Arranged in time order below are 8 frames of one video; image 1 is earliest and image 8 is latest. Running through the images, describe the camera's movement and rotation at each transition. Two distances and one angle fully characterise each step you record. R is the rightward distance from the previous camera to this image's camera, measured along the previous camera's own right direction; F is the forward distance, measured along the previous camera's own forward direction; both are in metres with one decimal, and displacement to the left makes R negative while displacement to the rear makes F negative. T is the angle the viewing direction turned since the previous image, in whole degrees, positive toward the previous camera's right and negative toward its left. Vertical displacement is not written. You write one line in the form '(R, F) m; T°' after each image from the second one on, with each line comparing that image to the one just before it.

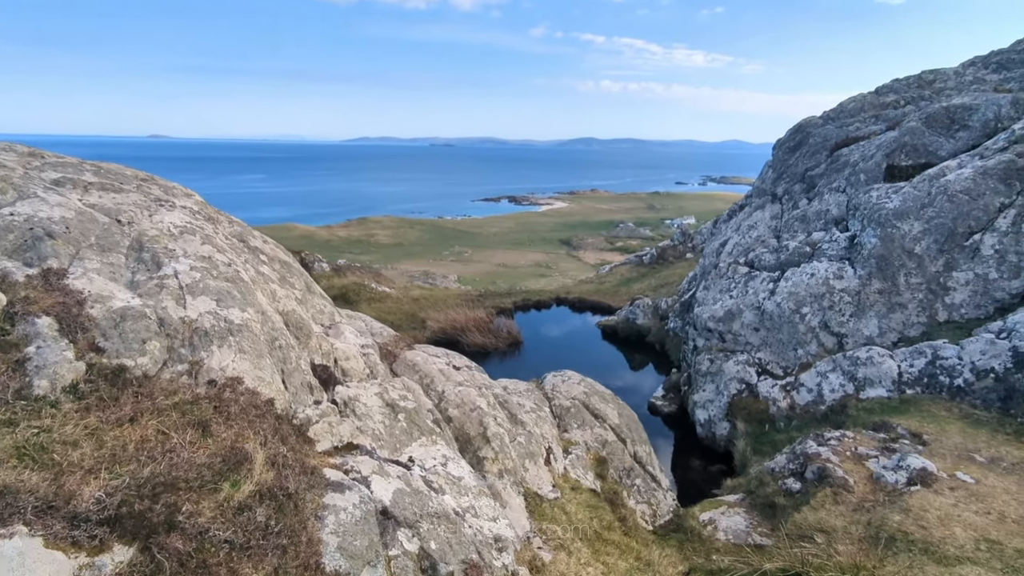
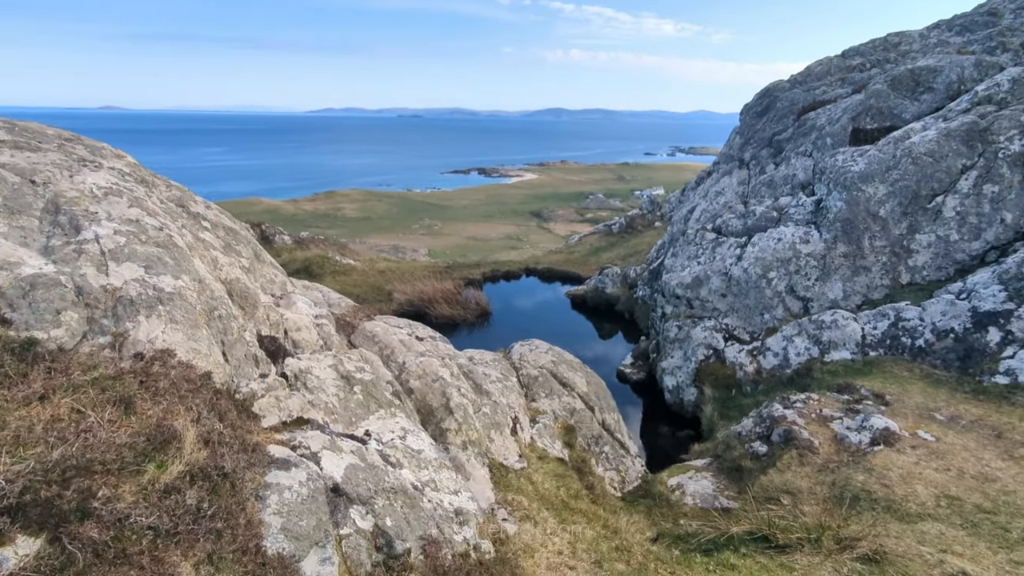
(+0.2, +0.5) m; +3°
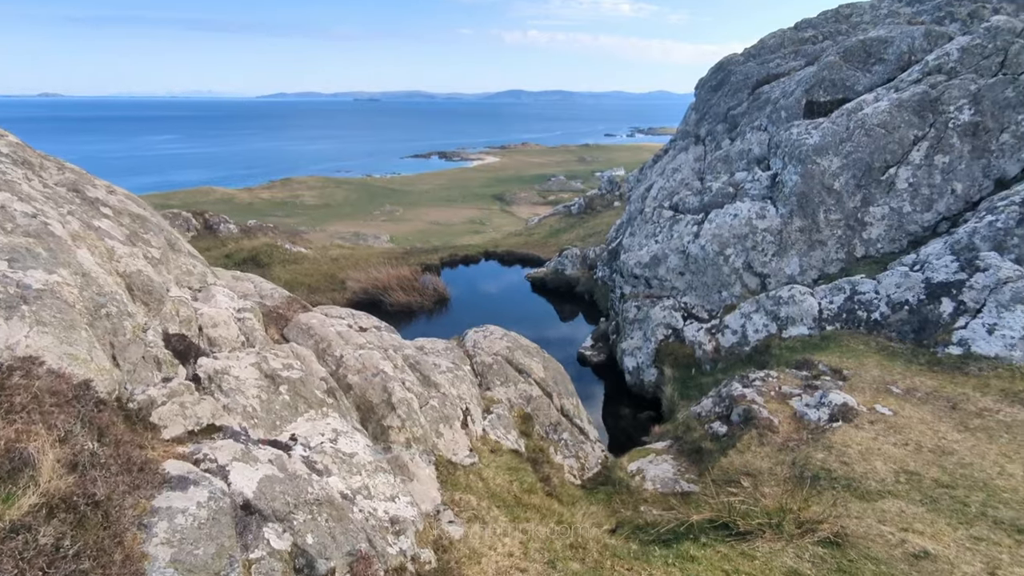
(+0.4, +0.8) m; +3°
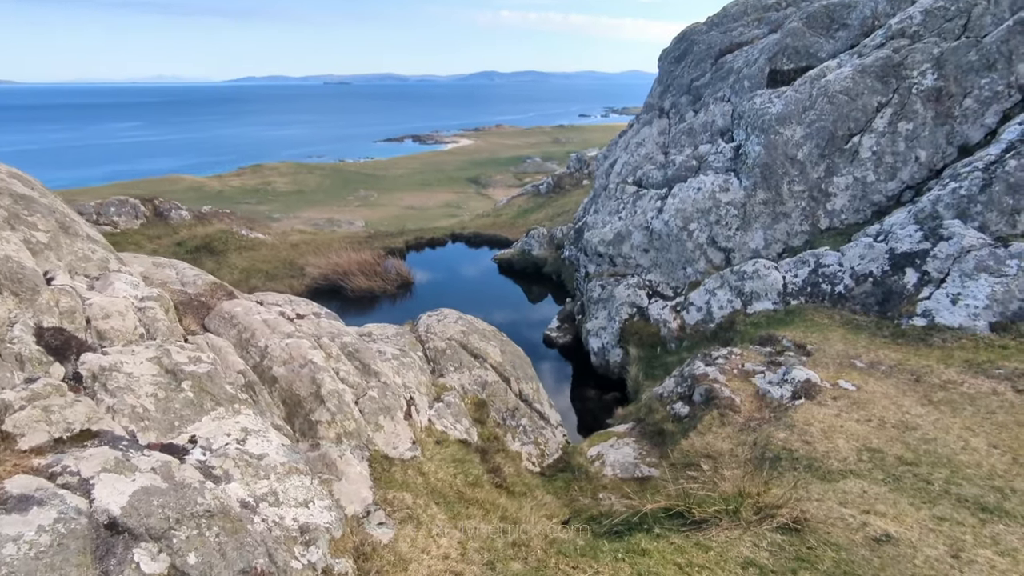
(+0.8, +0.9) m; +2°
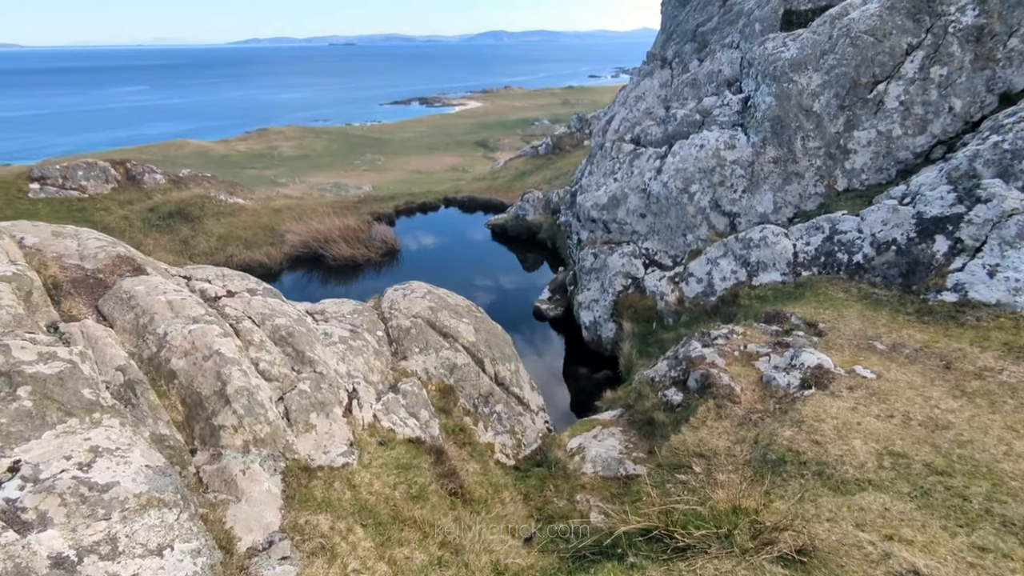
(+0.9, +2.1) m; -1°
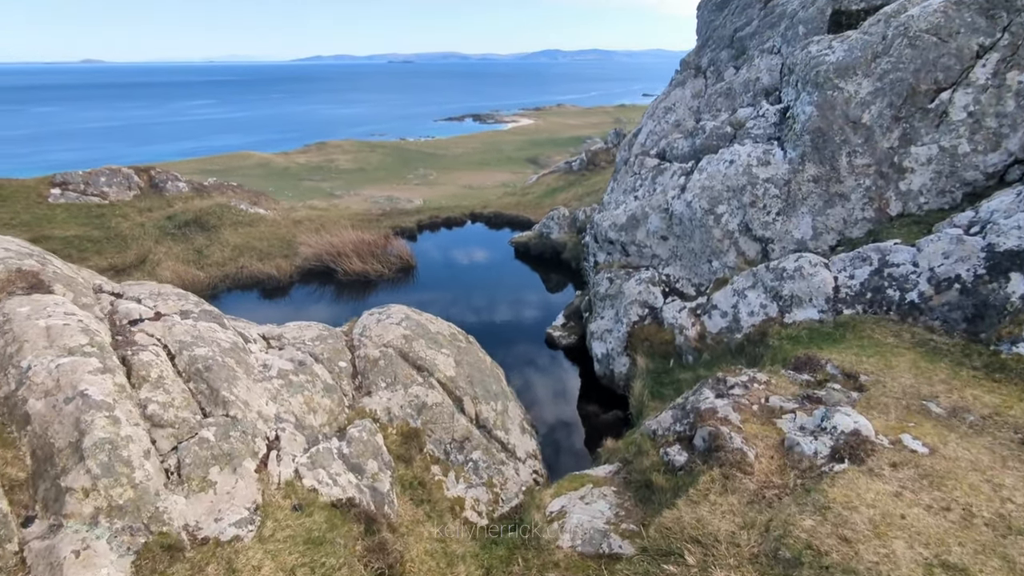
(+1.4, +2.1) m; -4°
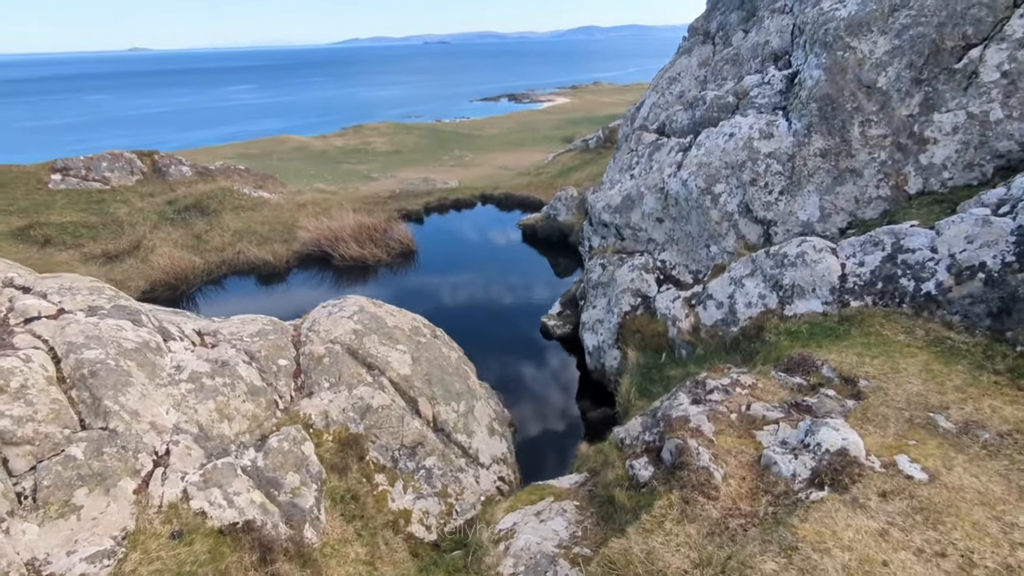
(+1.7, +1.5) m; -3°
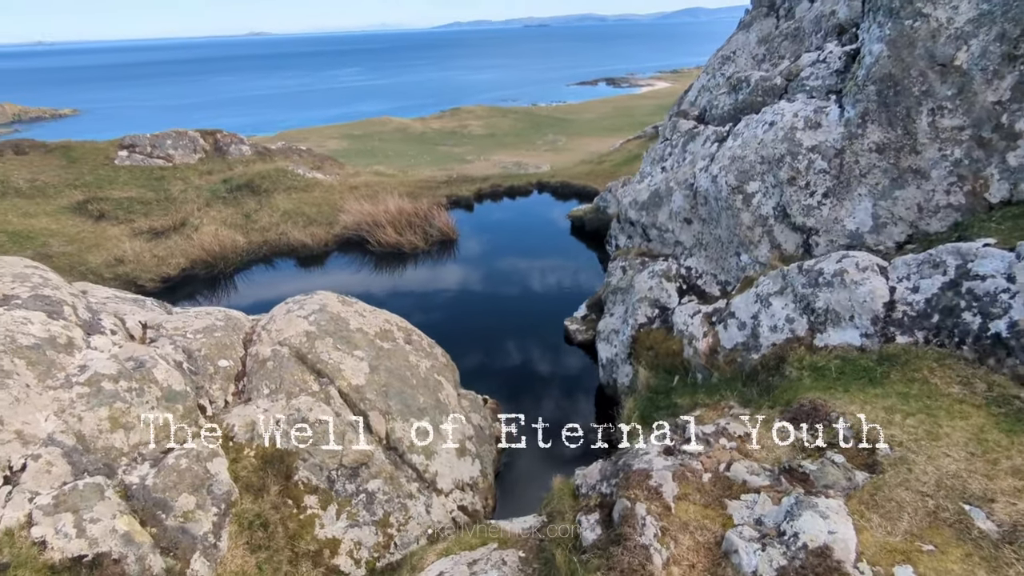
(+2.3, +1.9) m; -8°
